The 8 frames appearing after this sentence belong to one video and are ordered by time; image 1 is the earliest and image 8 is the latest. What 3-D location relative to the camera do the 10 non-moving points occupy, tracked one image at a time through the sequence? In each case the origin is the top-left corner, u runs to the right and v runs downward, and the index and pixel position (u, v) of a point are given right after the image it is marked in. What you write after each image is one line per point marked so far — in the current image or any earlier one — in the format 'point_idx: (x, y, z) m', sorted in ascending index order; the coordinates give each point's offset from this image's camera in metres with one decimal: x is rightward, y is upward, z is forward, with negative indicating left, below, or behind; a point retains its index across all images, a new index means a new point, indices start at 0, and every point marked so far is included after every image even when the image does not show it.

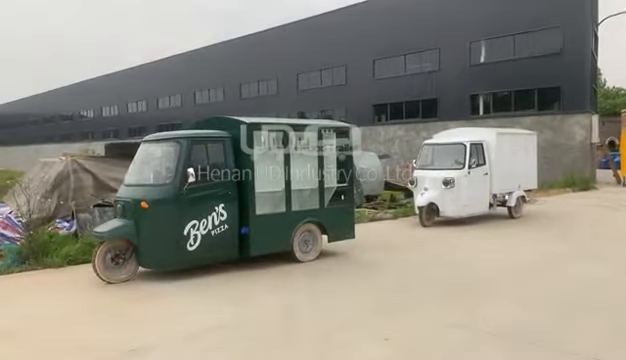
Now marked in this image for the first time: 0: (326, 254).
0: (+0.2, -1.4, +10.3) m
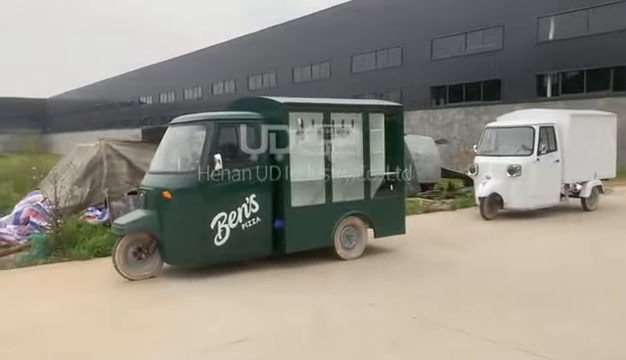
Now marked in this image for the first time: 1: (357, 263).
0: (+1.0, -1.2, +9.2) m
1: (+0.7, -1.3, +8.4) m
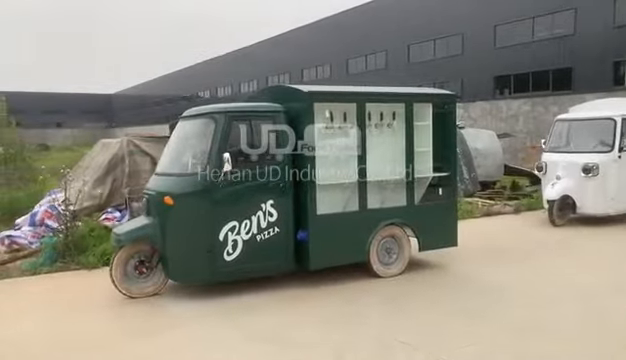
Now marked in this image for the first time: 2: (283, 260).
0: (+1.5, -1.3, +7.8) m
1: (+1.1, -1.3, +7.1) m
2: (-0.4, -1.0, +6.6) m
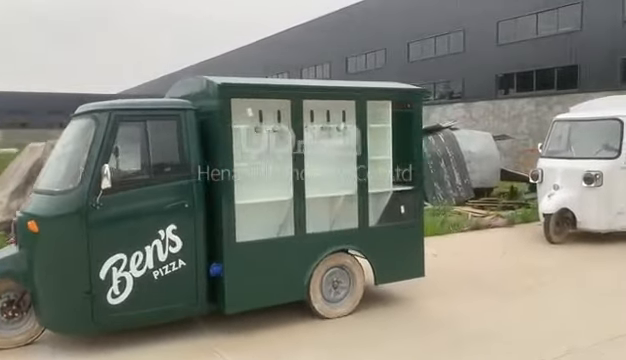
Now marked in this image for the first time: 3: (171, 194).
0: (+0.7, -1.4, +6.4) m
1: (+0.3, -1.5, +5.6) m
2: (-1.1, -1.1, +5.1) m
3: (-1.3, -0.1, +4.9) m
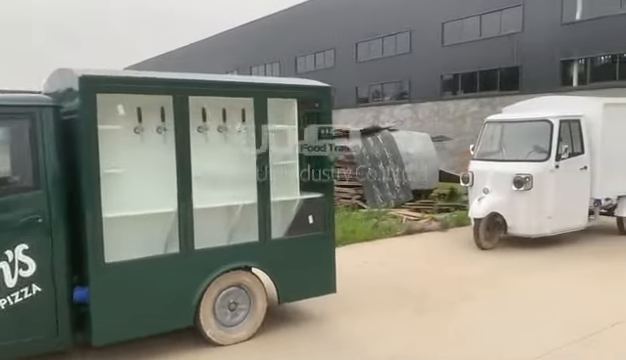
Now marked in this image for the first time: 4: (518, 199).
0: (-0.3, -1.5, +5.8) m
1: (-0.7, -1.6, +5.0) m
2: (-2.1, -1.2, +4.4) m
3: (-2.2, -0.2, +4.2) m
4: (+3.4, -0.3, +9.0) m
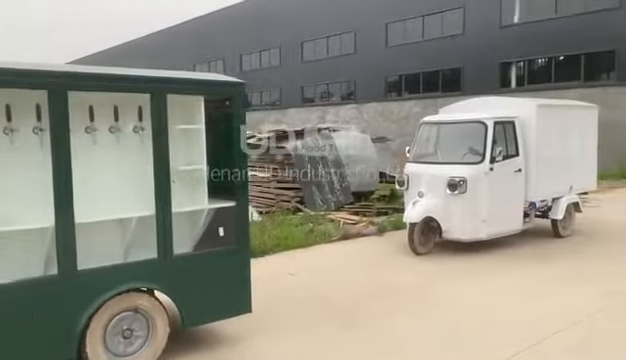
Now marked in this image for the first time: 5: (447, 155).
0: (-1.2, -1.6, +5.1) m
1: (-1.5, -1.7, +4.3) m
2: (-2.8, -1.3, +3.6) m
3: (-2.9, -0.3, +3.4) m
4: (+2.3, -0.4, +8.7) m
5: (+2.2, +0.4, +9.1) m
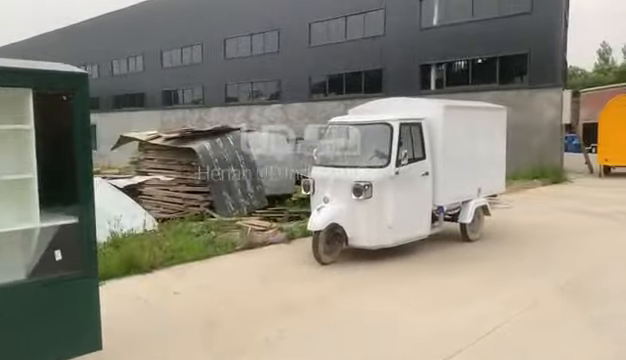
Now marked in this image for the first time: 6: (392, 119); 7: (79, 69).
0: (-2.3, -1.7, +4.2) m
1: (-2.4, -1.8, +3.4) m
2: (-3.7, -1.4, +2.5) m
3: (-3.8, -0.4, +2.3) m
4: (+0.7, -0.4, +8.2) m
5: (+0.6, +0.4, +8.6) m
6: (+1.2, +1.0, +8.5) m
7: (-1.8, +0.8, +4.2) m
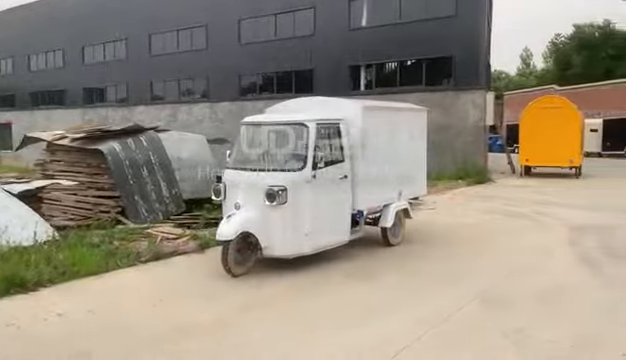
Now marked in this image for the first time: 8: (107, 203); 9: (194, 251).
0: (-3.1, -1.7, +3.4) m
1: (-3.1, -1.8, +2.5) m
2: (-4.2, -1.5, +1.5) m
3: (-4.3, -0.5, +1.3) m
4: (-0.6, -0.5, +7.7) m
5: (-0.7, +0.3, +8.0) m
6: (-0.1, +0.9, +8.0) m
7: (-2.6, +0.8, +3.3) m
8: (-4.8, -0.5, +12.4) m
9: (-2.1, -1.2, +9.4) m
